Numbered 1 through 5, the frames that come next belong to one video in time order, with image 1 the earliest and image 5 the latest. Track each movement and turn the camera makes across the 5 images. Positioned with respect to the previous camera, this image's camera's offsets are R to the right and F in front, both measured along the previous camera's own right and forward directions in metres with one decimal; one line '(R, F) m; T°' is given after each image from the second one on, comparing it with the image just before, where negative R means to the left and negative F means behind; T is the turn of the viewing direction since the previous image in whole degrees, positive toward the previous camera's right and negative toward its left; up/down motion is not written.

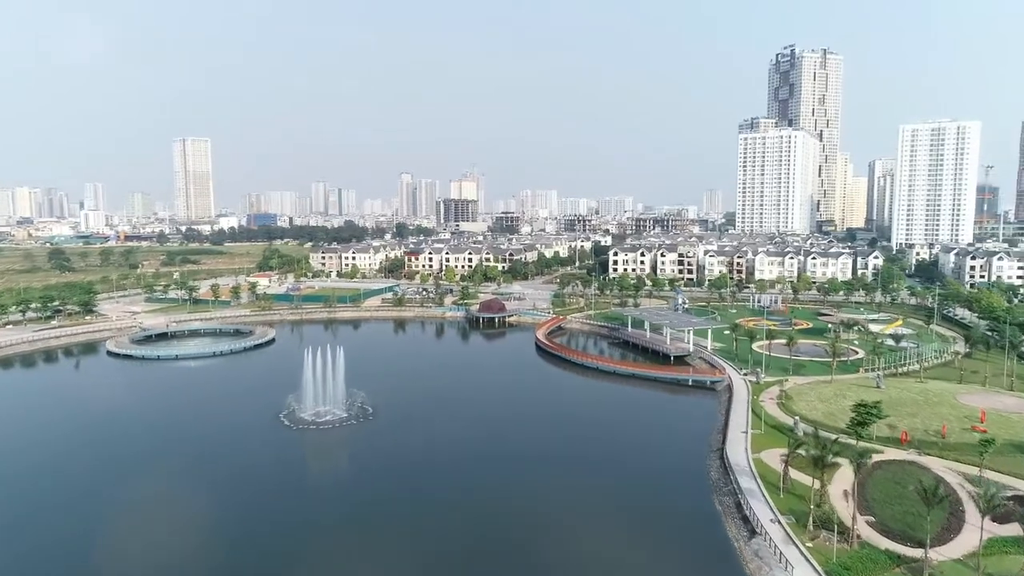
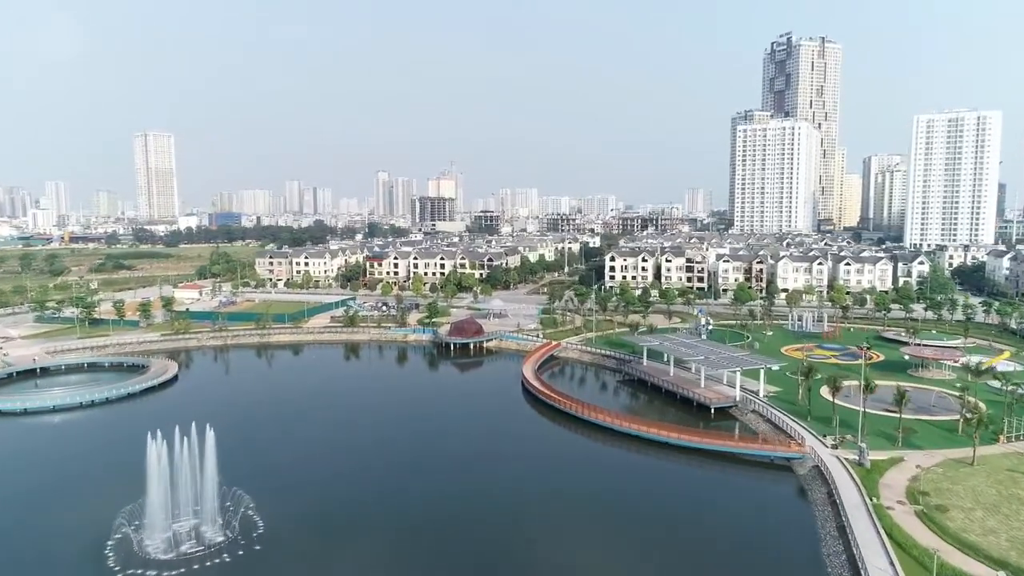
(+0.1, +11.9) m; +2°
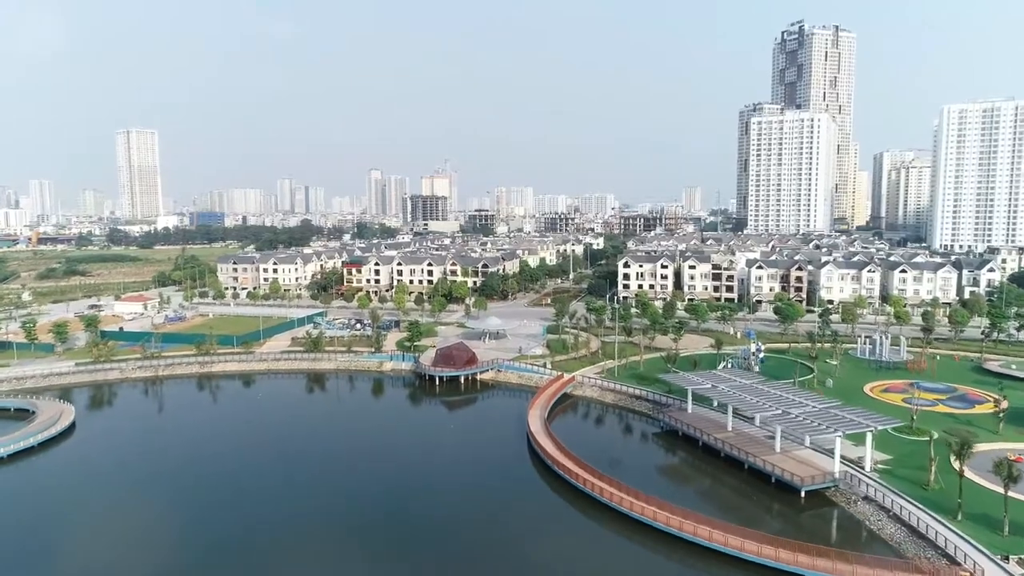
(-0.3, +9.1) m; 0°
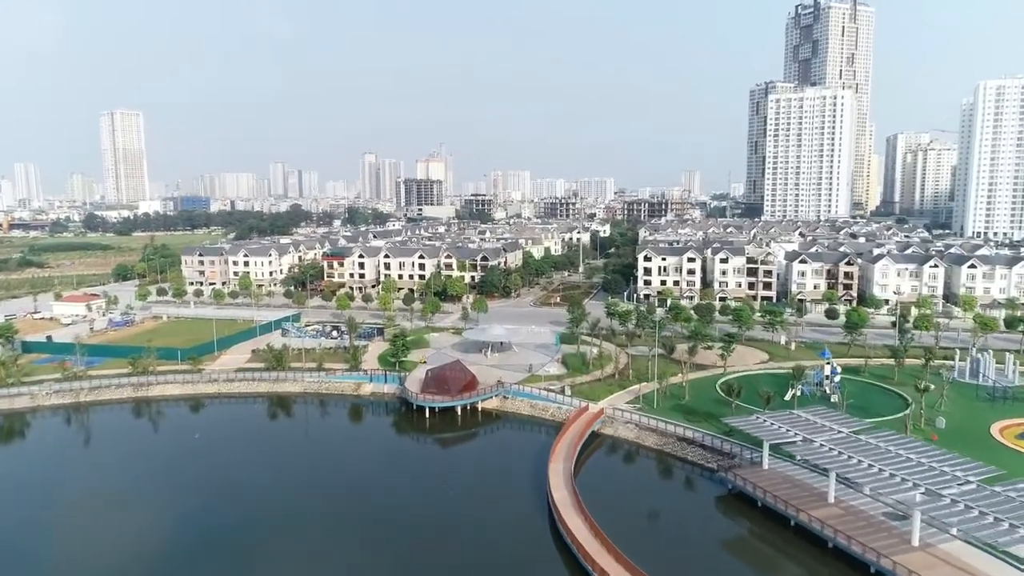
(-0.6, +7.6) m; 0°
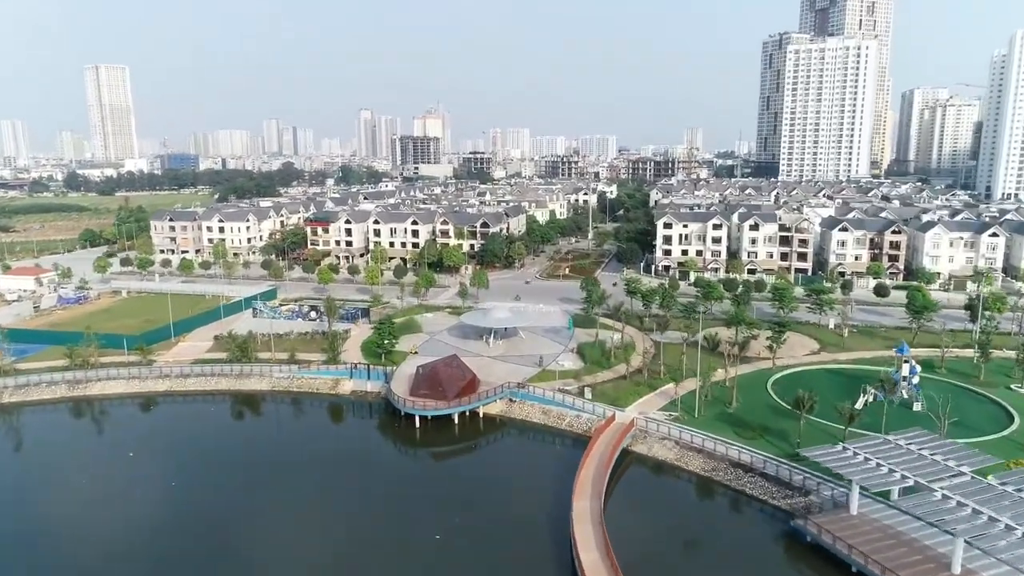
(-0.4, +5.3) m; 0°
